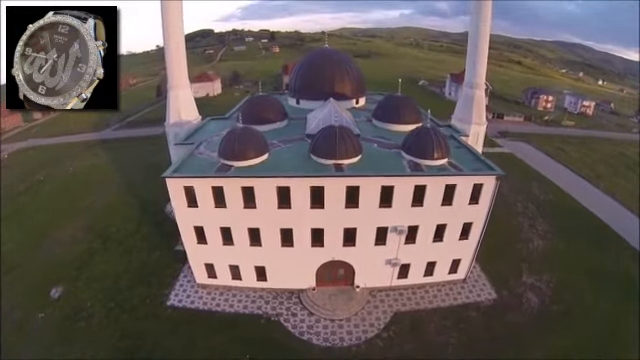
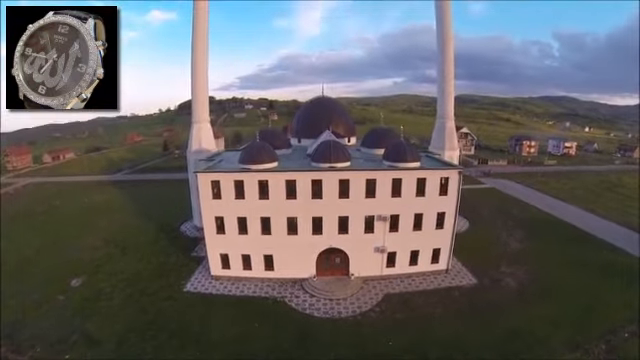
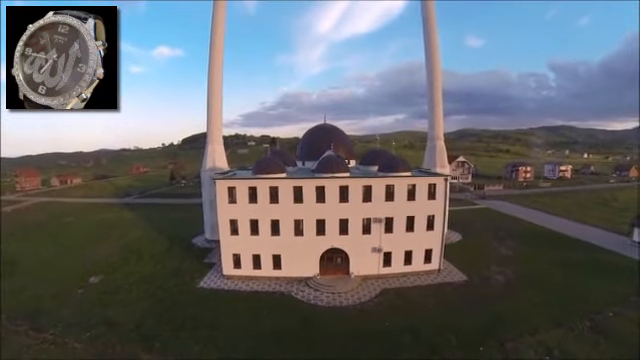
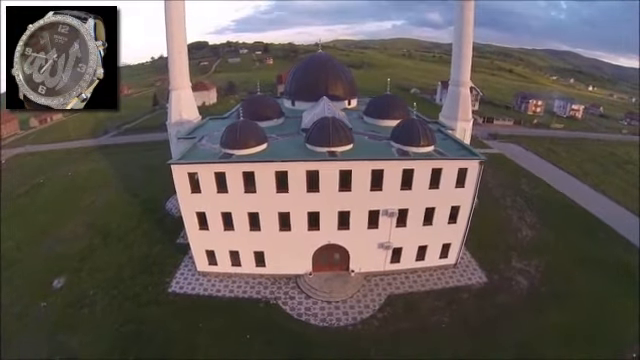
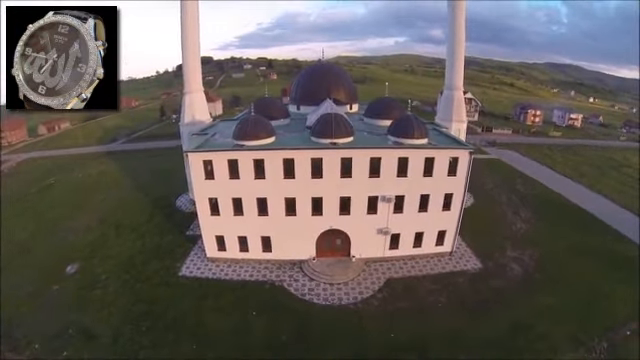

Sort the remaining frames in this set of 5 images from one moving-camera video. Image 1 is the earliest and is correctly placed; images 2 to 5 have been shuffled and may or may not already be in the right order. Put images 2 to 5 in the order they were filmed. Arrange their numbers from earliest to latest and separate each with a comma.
4, 5, 2, 3
